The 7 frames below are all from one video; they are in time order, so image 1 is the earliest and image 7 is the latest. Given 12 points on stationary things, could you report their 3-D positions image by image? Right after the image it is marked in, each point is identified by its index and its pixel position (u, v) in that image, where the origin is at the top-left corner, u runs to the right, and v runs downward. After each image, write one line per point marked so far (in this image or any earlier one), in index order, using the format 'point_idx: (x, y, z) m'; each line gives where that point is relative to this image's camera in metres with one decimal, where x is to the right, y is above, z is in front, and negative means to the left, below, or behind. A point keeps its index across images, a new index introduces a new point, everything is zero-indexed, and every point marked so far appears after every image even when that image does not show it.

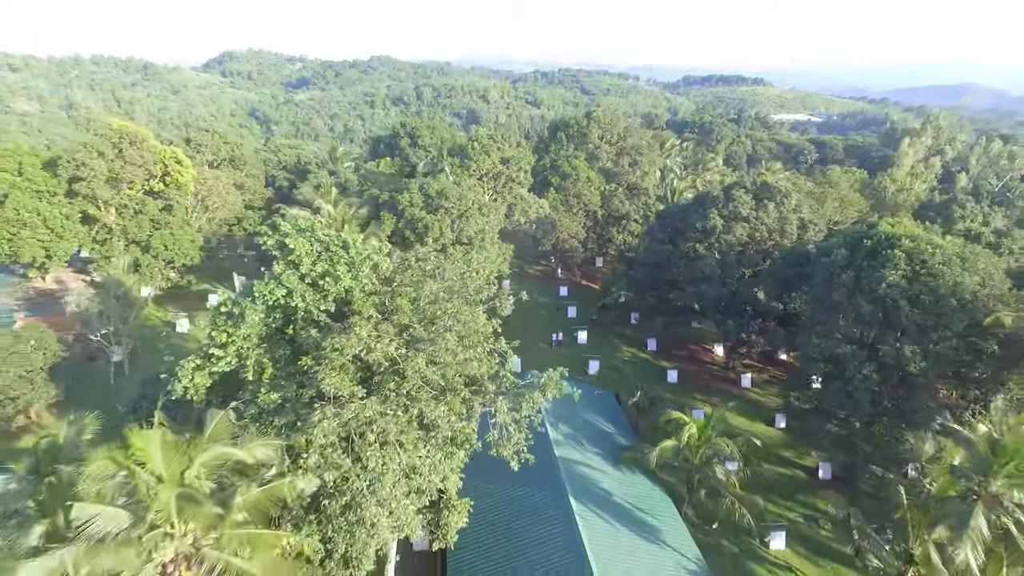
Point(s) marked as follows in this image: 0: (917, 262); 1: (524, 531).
0: (+9.2, +0.6, +15.2) m
1: (+0.2, -4.7, +12.6) m
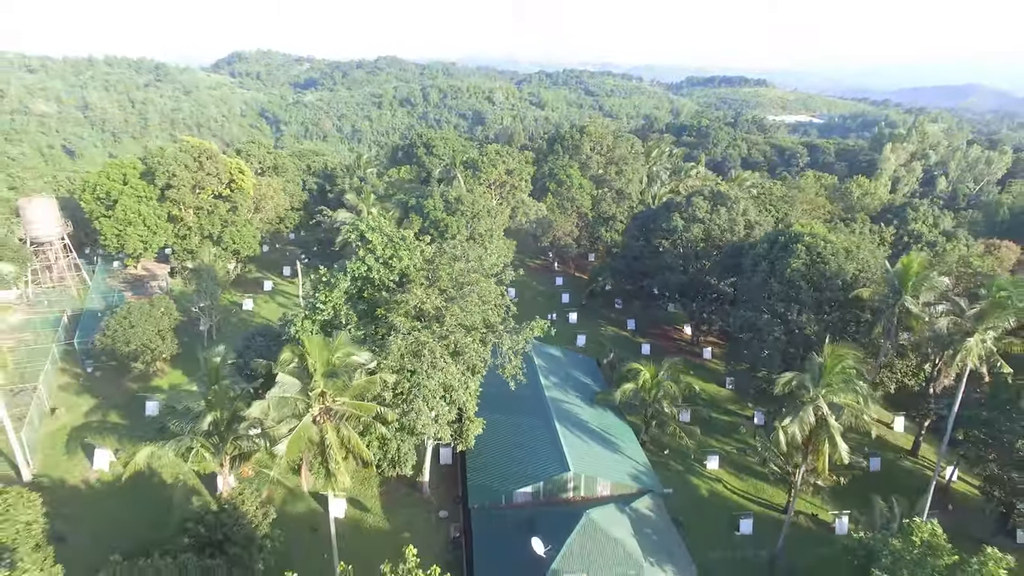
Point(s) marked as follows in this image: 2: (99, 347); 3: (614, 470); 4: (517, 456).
0: (+9.2, +1.1, +20.5) m
1: (+0.2, -4.2, +17.9) m
2: (-12.1, -1.7, +19.8) m
3: (+2.6, -4.6, +17.1) m
4: (+0.1, -4.4, +17.4) m
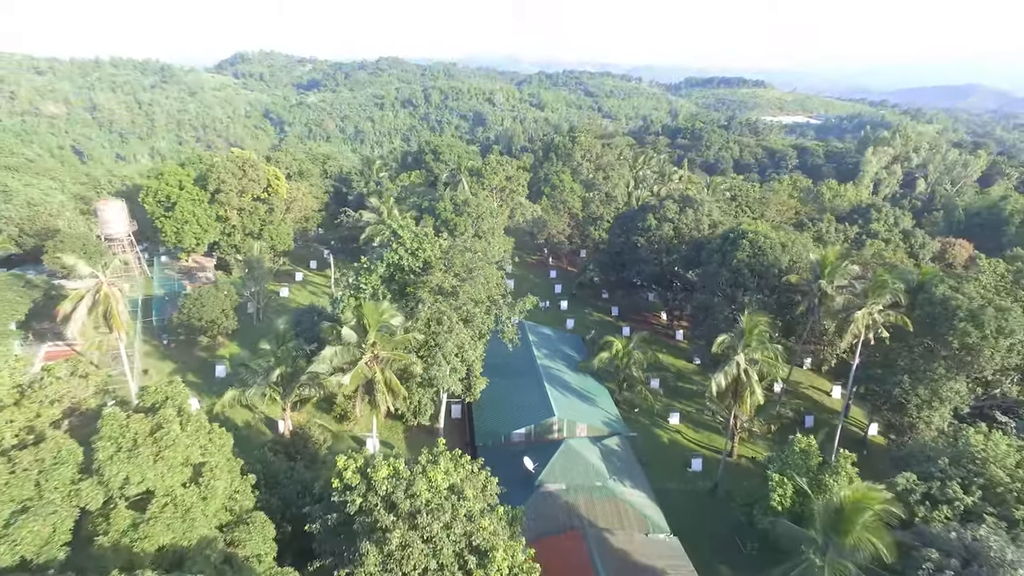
0: (+9.1, +1.5, +25.1) m
1: (+0.1, -3.7, +22.6) m
2: (-12.2, -1.2, +24.5) m
3: (+2.5, -4.2, +21.7) m
4: (0.0, -3.9, +22.1) m
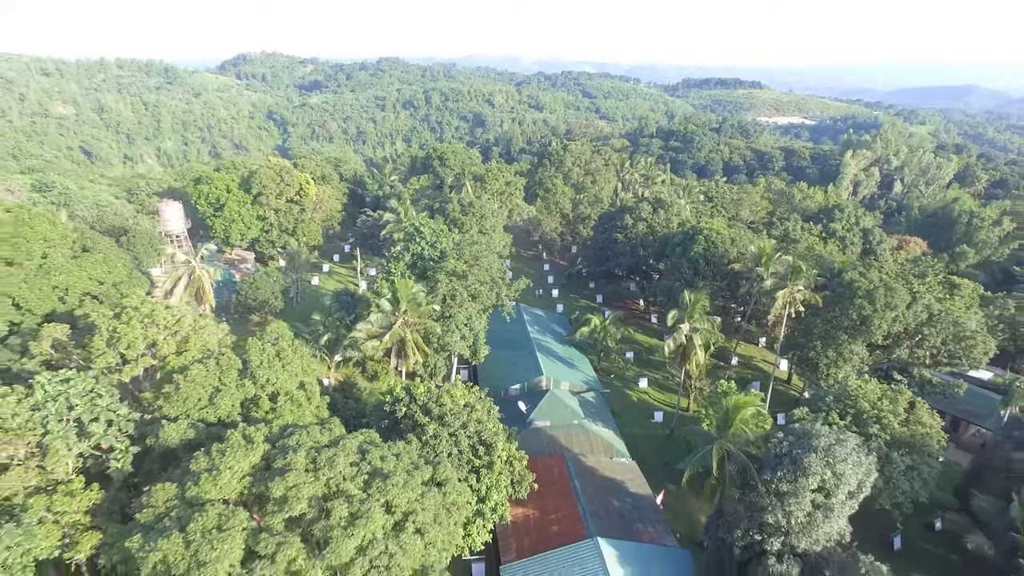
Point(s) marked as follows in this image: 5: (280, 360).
0: (+9.0, +2.1, +30.6) m
1: (0.0, -3.1, +28.0) m
2: (-12.3, -0.6, +29.9) m
3: (+2.4, -3.6, +27.2) m
4: (-0.1, -3.3, +27.5) m
5: (-5.3, -1.6, +15.3) m
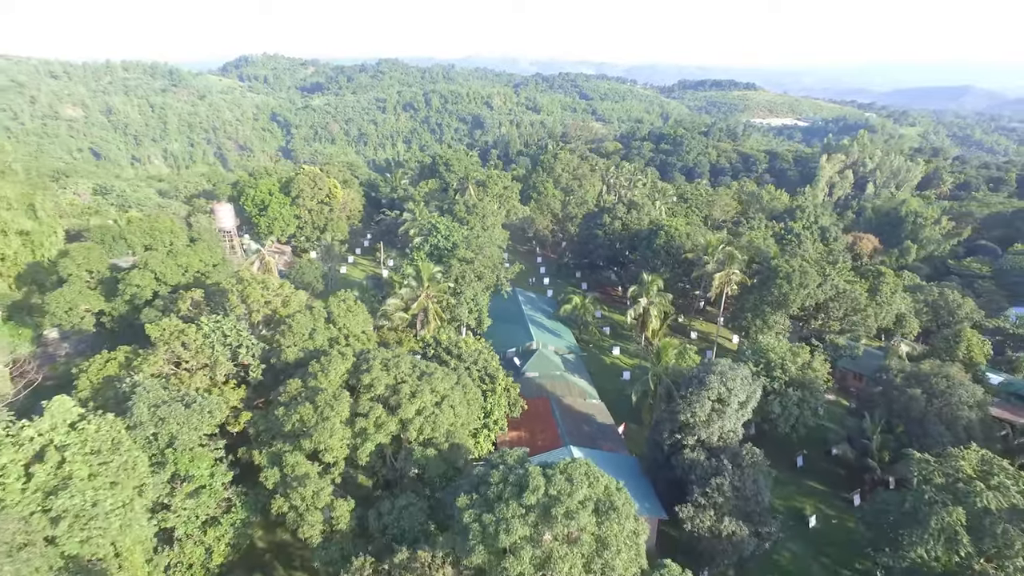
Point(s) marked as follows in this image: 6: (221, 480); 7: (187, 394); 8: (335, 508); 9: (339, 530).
0: (+8.9, +2.9, +37.6) m
1: (-0.1, -2.3, +35.0) m
2: (-12.5, +0.2, +36.8) m
3: (+2.2, -2.8, +34.1) m
4: (-0.2, -2.5, +34.5) m
5: (-5.4, -0.8, +22.2) m
6: (-7.4, -4.9, +17.3) m
7: (-8.7, -2.8, +18.1) m
8: (-4.3, -5.4, +16.4) m
9: (-4.2, -5.9, +16.4) m
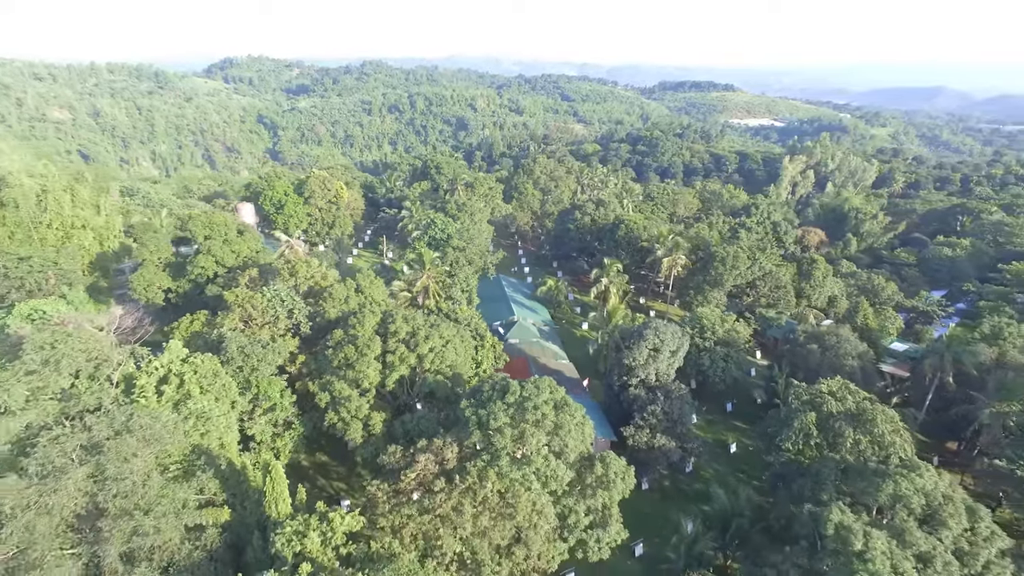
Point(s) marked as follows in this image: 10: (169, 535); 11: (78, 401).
0: (+7.8, +3.9, +44.5) m
1: (-1.1, -1.4, +41.6) m
2: (-13.5, +1.0, +43.2) m
3: (+1.3, -1.8, +40.9) m
4: (-1.2, -1.6, +41.1) m
5: (-6.1, +0.1, +28.7) m
6: (-7.9, -4.0, +23.8) m
7: (-9.2, -2.0, +24.6) m
8: (-4.8, -4.5, +23.0) m
9: (-4.7, -5.0, +23.0) m
10: (-8.8, -6.3, +17.3) m
11: (-12.7, -3.3, +19.8) m
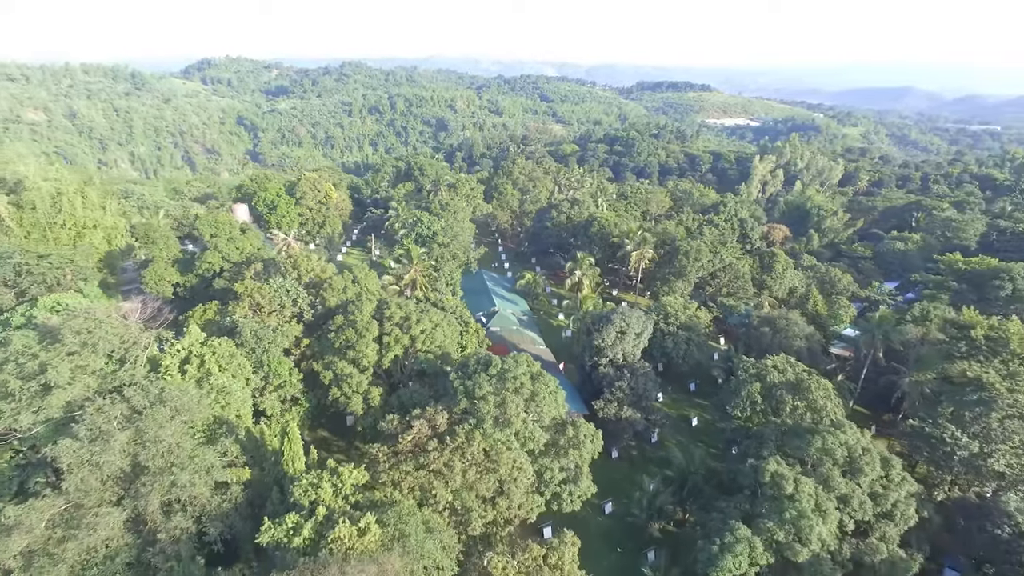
0: (+6.5, +4.4, +47.8) m
1: (-2.3, -0.9, +44.7) m
2: (-14.7, +1.3, +46.0) m
3: (+0.1, -1.4, +44.0) m
4: (-2.4, -1.2, +44.2) m
5: (-6.9, +0.5, +31.7) m
6: (-8.6, -3.6, +26.7) m
7: (-10.0, -1.6, +27.4) m
8: (-5.4, -4.1, +26.0) m
9: (-5.3, -4.6, +26.0) m
10: (-9.3, -6.0, +20.2) m
11: (-13.3, -3.0, +22.5) m
